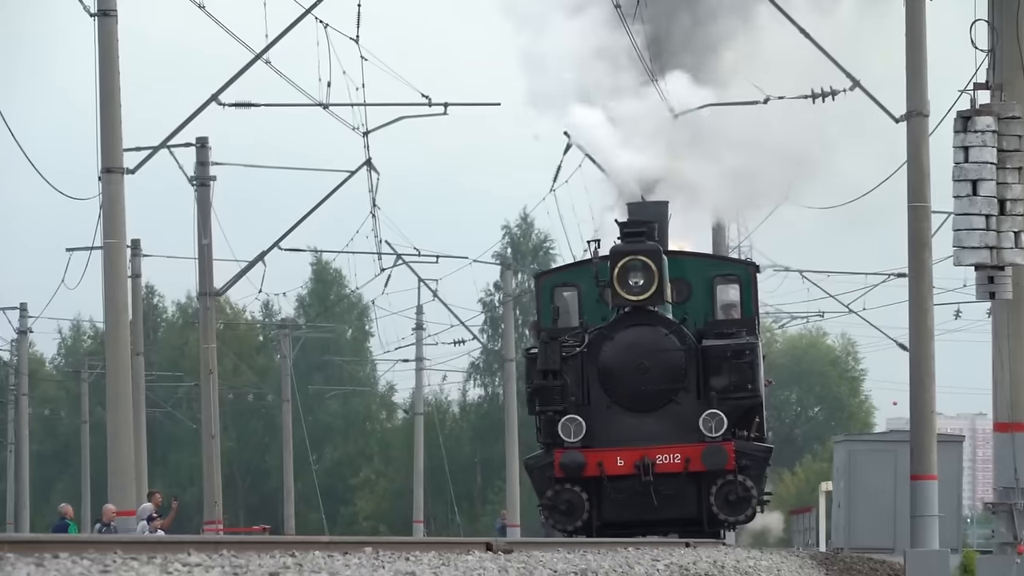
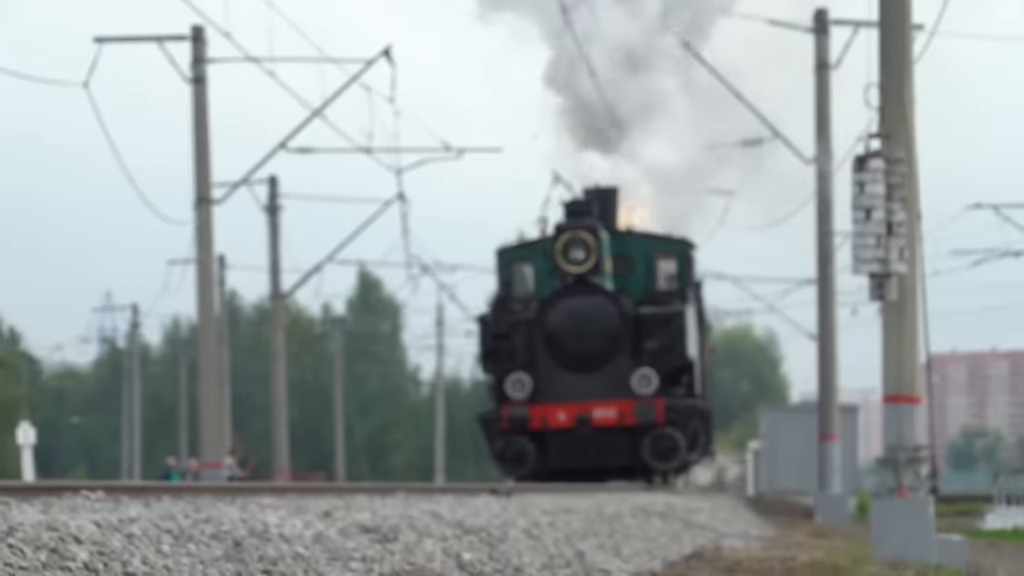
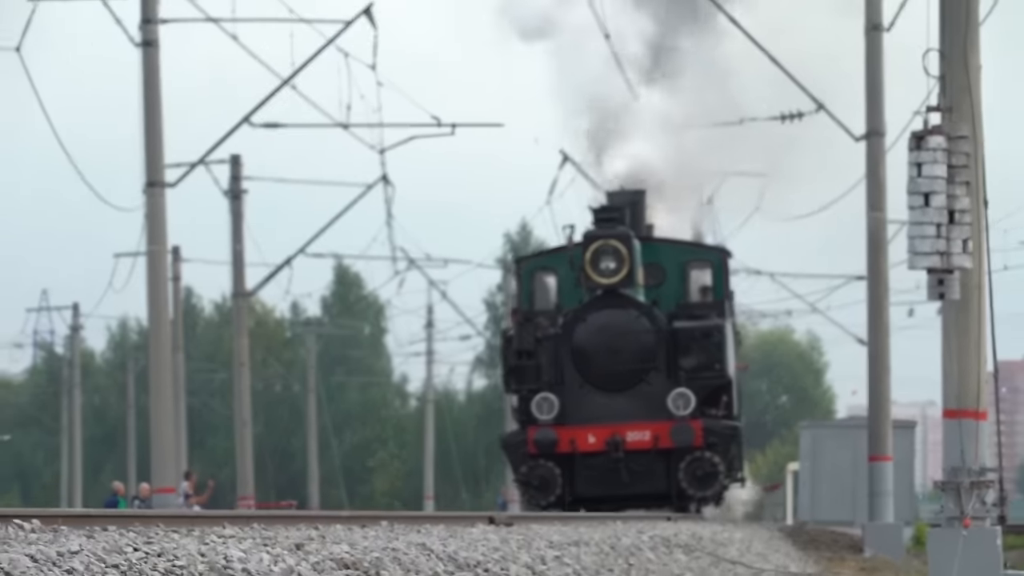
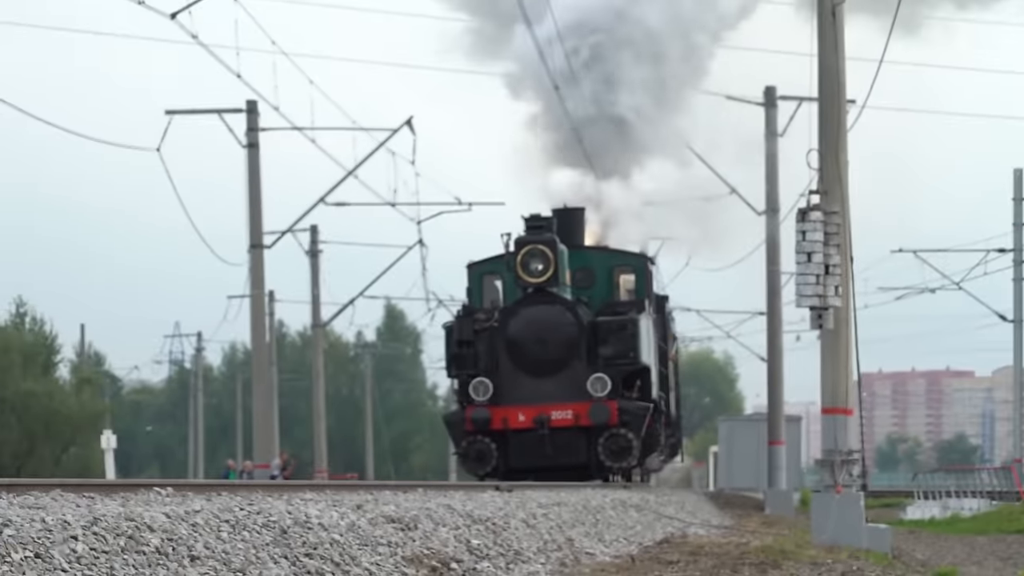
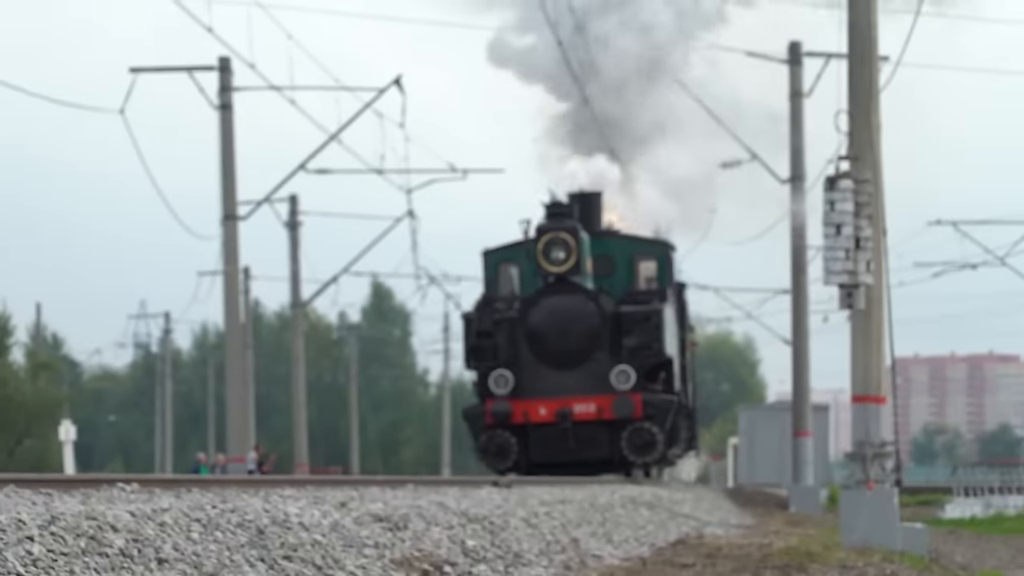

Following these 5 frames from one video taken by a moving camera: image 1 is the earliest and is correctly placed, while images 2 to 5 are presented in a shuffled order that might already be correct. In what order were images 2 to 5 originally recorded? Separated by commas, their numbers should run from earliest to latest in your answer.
3, 2, 5, 4
